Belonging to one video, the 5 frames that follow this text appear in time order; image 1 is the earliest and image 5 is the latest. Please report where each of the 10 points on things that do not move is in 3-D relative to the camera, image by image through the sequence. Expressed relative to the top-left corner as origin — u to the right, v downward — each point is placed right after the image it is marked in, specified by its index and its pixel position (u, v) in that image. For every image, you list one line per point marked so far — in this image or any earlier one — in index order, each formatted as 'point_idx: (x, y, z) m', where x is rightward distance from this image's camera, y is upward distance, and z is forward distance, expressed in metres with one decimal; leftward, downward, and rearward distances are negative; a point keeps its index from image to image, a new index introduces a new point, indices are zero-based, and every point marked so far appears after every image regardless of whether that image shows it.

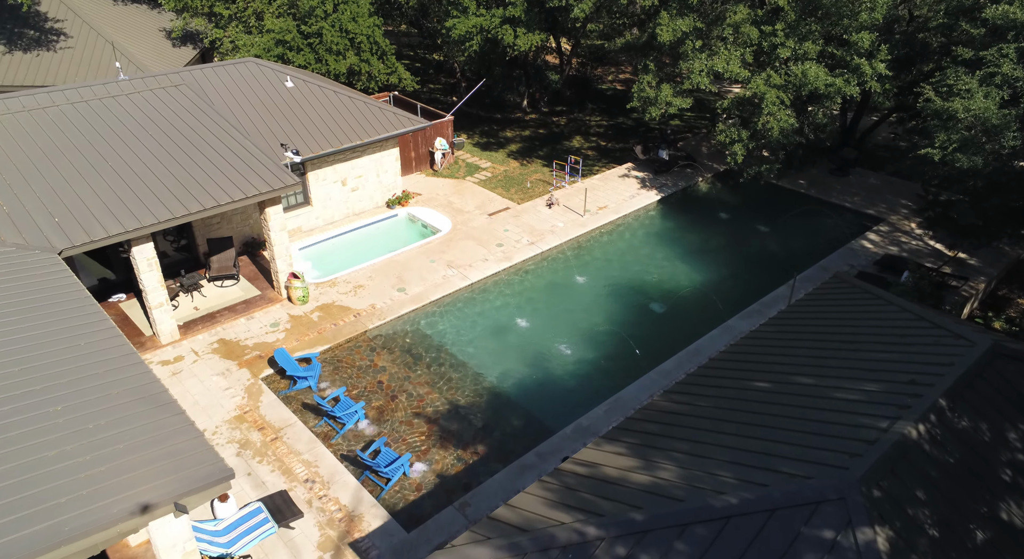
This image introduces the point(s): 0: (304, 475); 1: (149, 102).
0: (-3.9, -3.7, +12.3) m
1: (-9.5, +4.6, +17.0) m
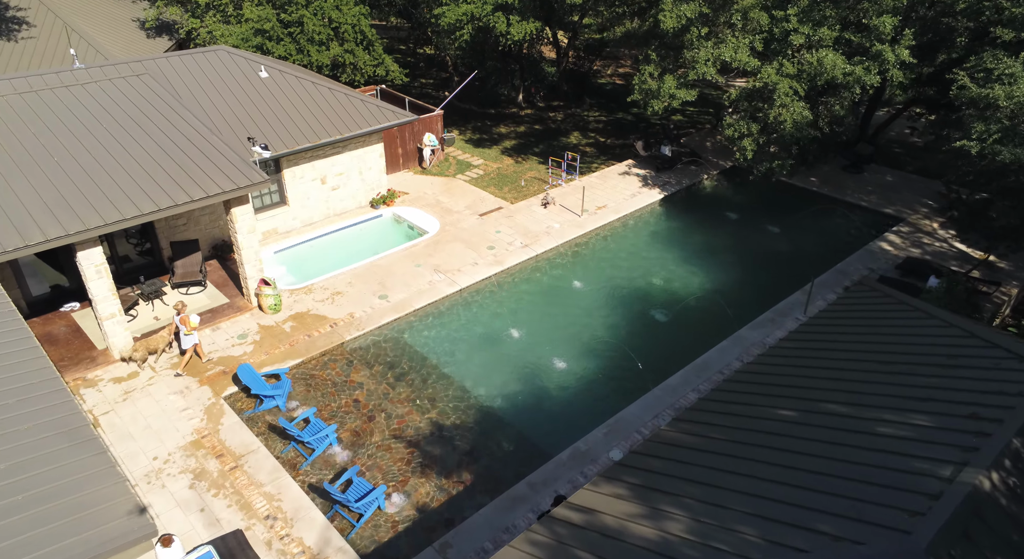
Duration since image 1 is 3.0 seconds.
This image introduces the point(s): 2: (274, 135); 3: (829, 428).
0: (-4.1, -3.8, +10.9) m
1: (-9.7, +4.5, +15.6) m
2: (-6.4, +3.8, +17.5) m
3: (+3.8, -1.8, +7.8) m
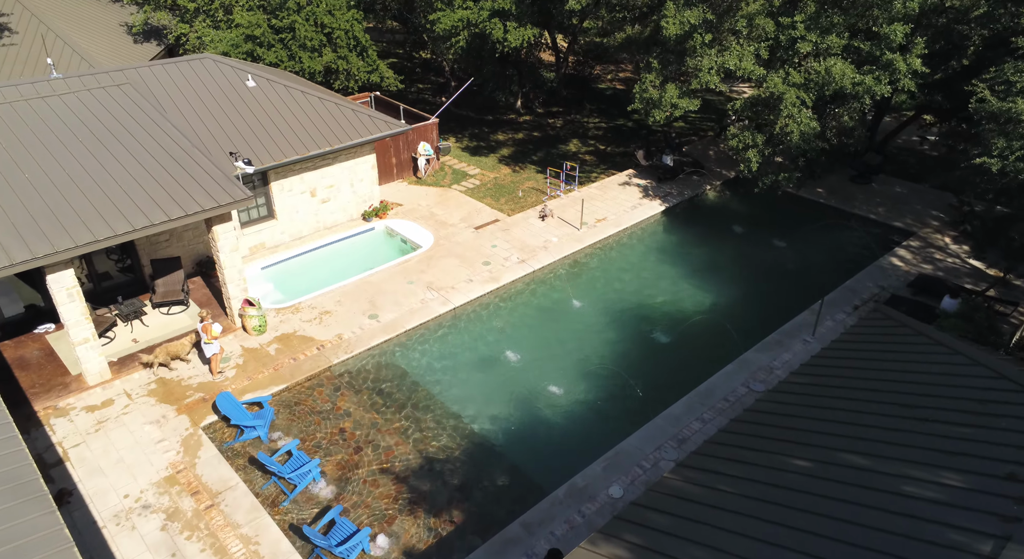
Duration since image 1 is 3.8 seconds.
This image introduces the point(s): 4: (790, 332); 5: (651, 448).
0: (-4.2, -4.3, +10.2) m
1: (-9.8, +4.0, +14.9) m
2: (-6.5, +3.4, +16.8) m
3: (+3.6, -2.2, +7.1) m
4: (+6.5, -1.2, +15.3) m
5: (+2.6, -3.2, +12.3) m
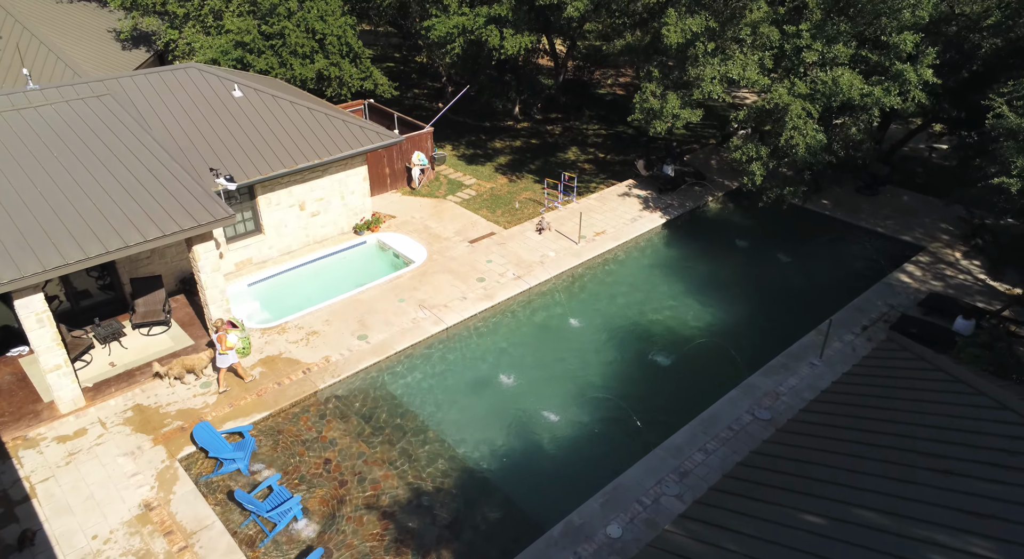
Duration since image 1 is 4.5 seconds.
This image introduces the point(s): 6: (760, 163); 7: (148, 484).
0: (-4.4, -4.7, +9.6) m
1: (-9.9, +3.6, +14.3) m
2: (-6.6, +2.9, +16.2) m
3: (+3.5, -2.7, +6.5) m
4: (+6.4, -1.7, +14.7) m
5: (+2.5, -3.6, +11.7) m
6: (+6.7, +3.2, +17.7) m
7: (-6.3, -3.5, +11.3) m
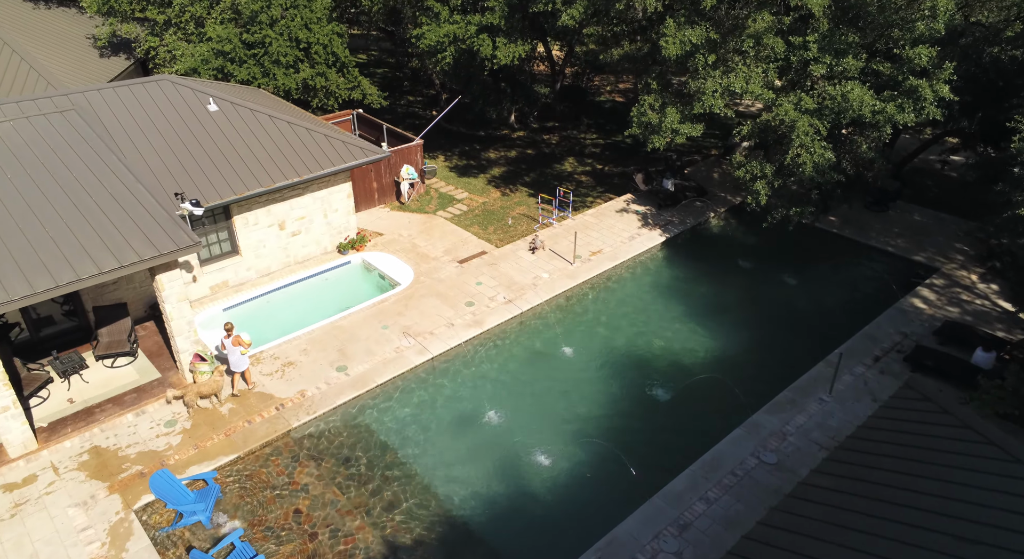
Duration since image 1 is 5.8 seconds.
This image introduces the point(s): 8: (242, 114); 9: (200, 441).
0: (-4.6, -5.3, +8.7) m
1: (-10.1, +3.0, +13.4) m
2: (-6.8, +2.3, +15.3) m
3: (+3.3, -3.3, +5.5) m
4: (+6.1, -2.3, +13.7) m
5: (+2.3, -4.2, +10.8) m
6: (+6.5, +2.6, +16.8) m
7: (-6.5, -4.1, +10.3) m
8: (-6.9, +4.2, +16.6) m
9: (-5.9, -3.0, +12.3) m
